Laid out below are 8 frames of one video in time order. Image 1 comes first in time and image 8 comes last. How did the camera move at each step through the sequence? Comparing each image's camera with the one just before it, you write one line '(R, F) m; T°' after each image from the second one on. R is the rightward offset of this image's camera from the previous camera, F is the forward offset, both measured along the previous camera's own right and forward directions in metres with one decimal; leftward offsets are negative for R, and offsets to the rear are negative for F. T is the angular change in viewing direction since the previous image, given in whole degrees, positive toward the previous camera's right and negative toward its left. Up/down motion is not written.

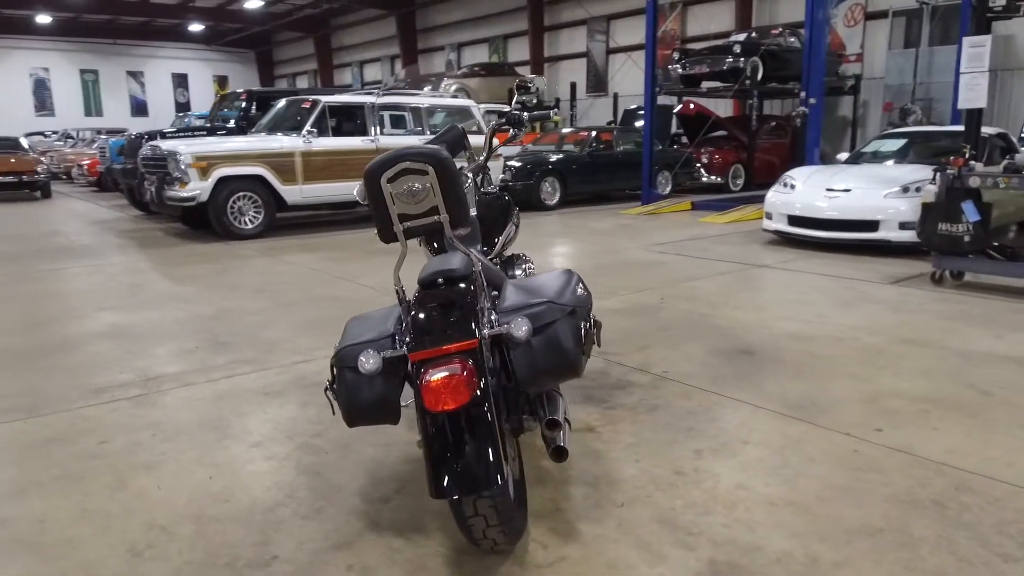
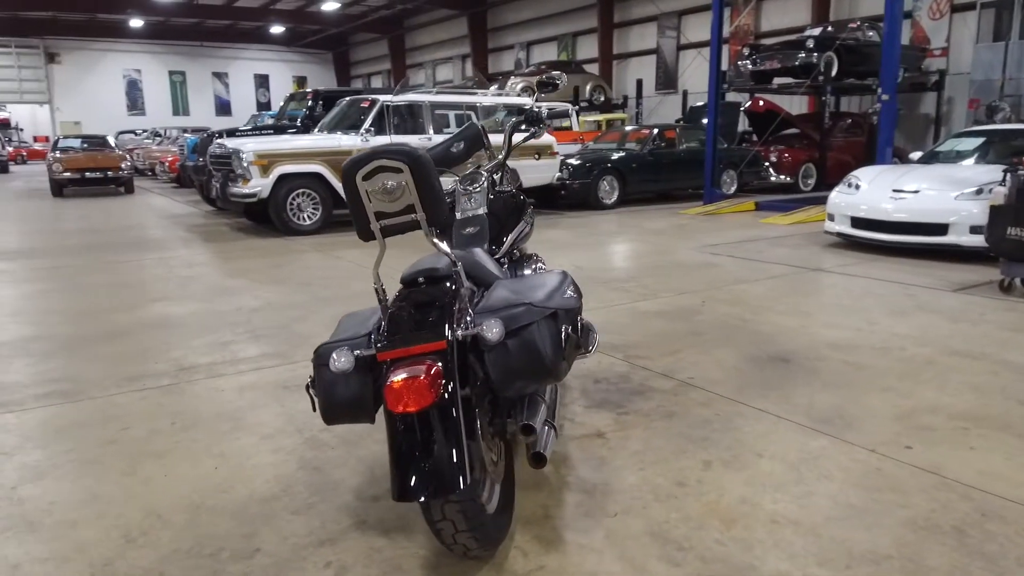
(+0.2, +0.1) m; -6°
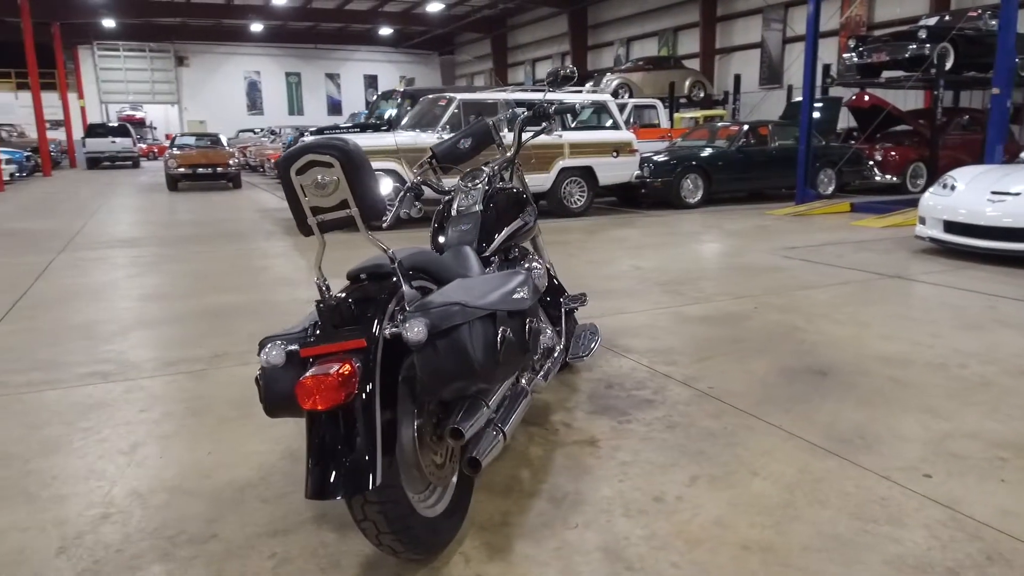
(+0.4, +0.1) m; -8°
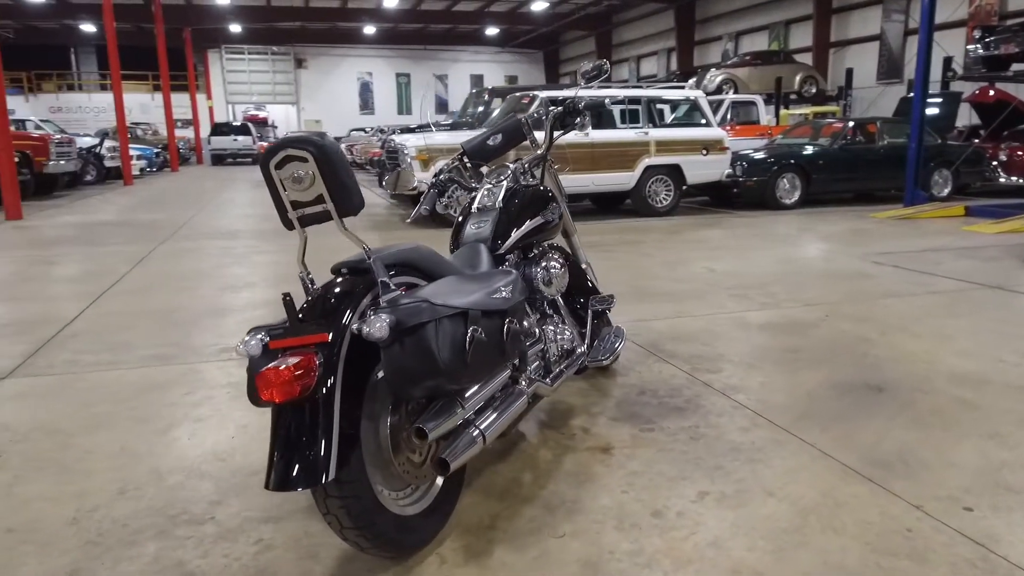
(+0.3, +0.1) m; -8°
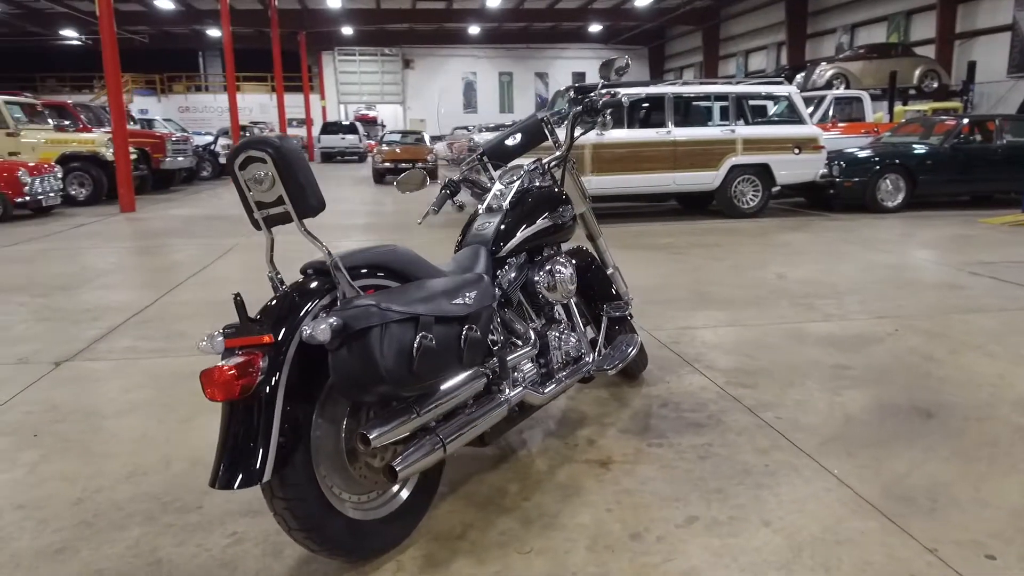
(+0.4, +0.1) m; -8°
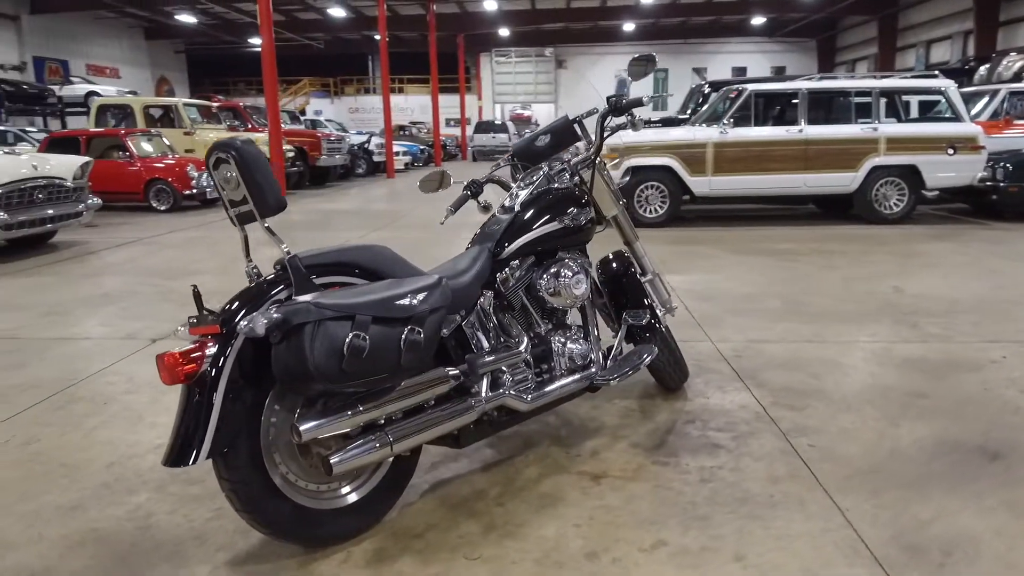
(+0.5, +0.1) m; -12°
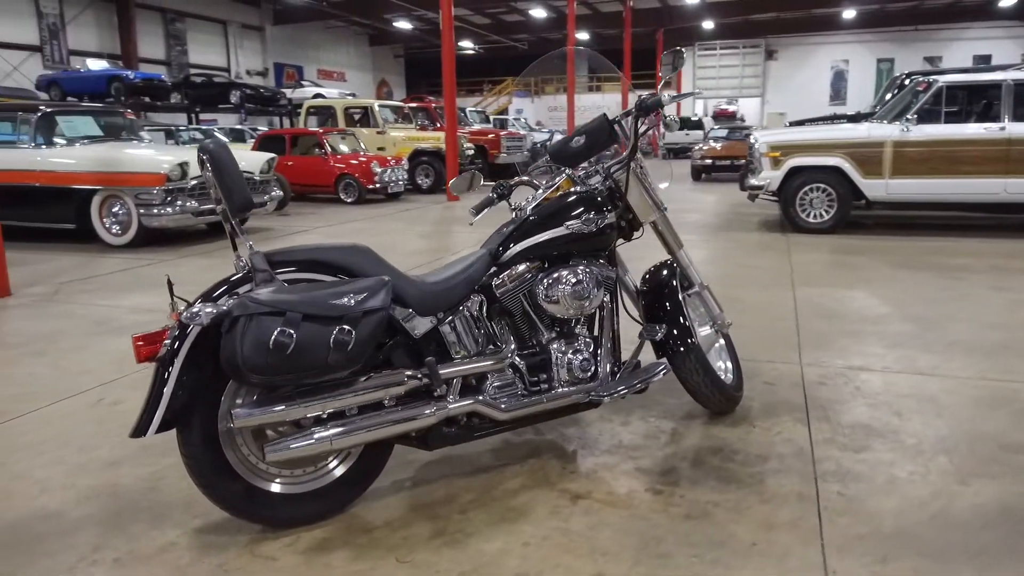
(+0.7, +0.2) m; -16°
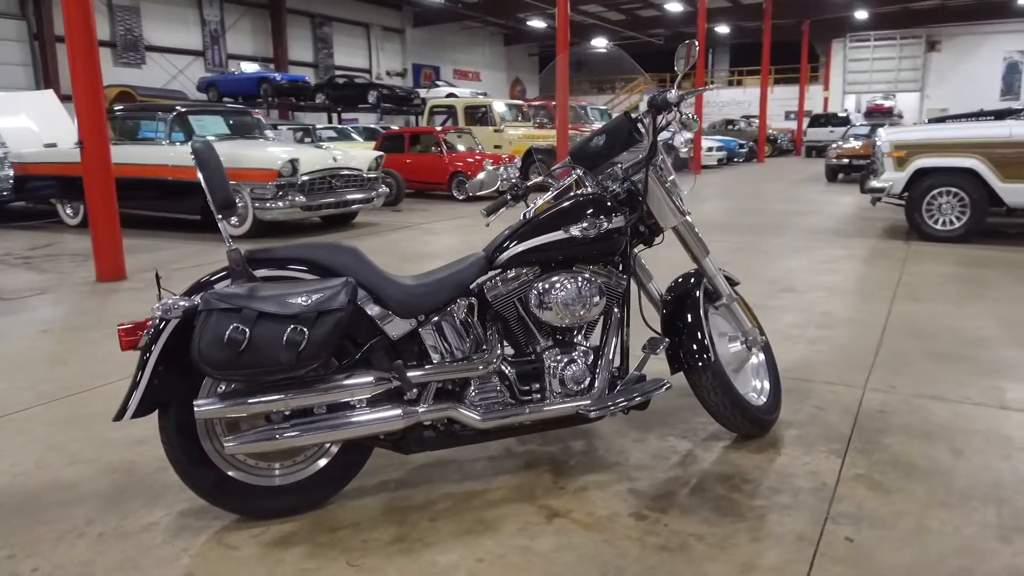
(+0.5, +0.1) m; -10°
